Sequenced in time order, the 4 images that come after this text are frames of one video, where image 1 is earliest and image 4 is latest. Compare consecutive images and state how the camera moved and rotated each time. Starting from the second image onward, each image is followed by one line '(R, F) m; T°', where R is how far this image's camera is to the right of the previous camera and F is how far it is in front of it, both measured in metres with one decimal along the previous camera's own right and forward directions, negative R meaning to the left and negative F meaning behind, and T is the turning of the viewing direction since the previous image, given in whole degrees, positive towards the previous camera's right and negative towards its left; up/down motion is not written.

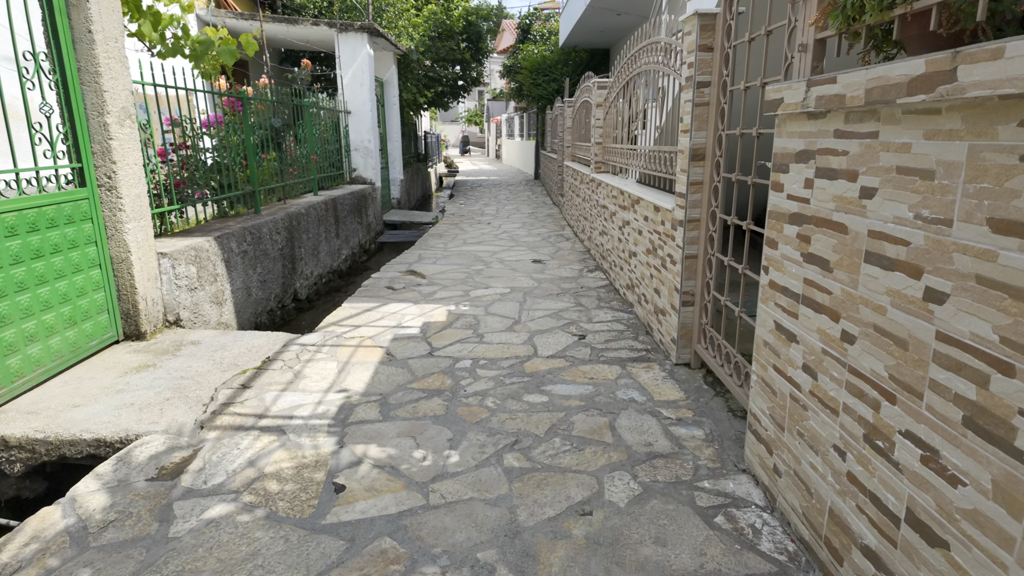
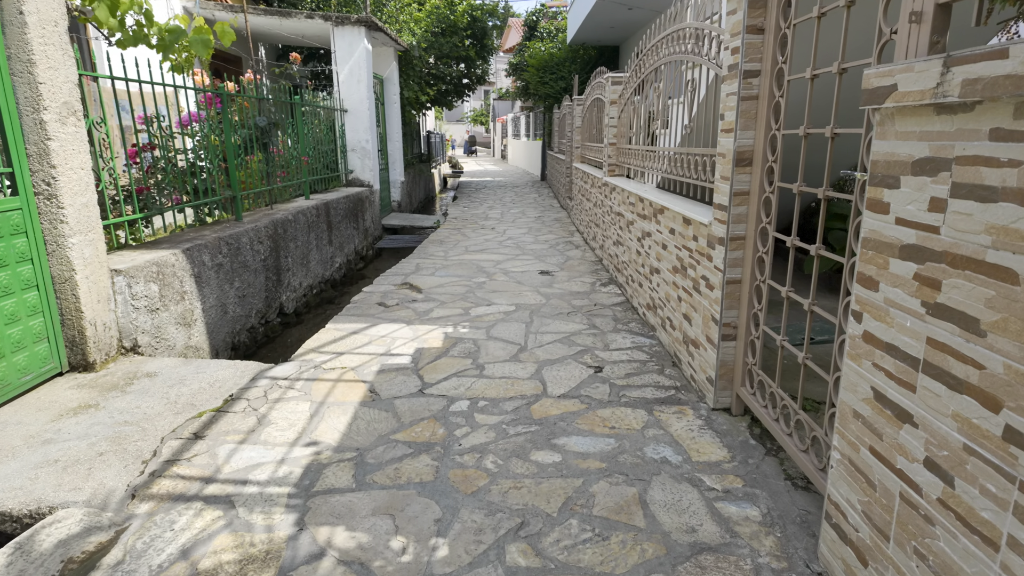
(0.0, +0.6) m; -1°
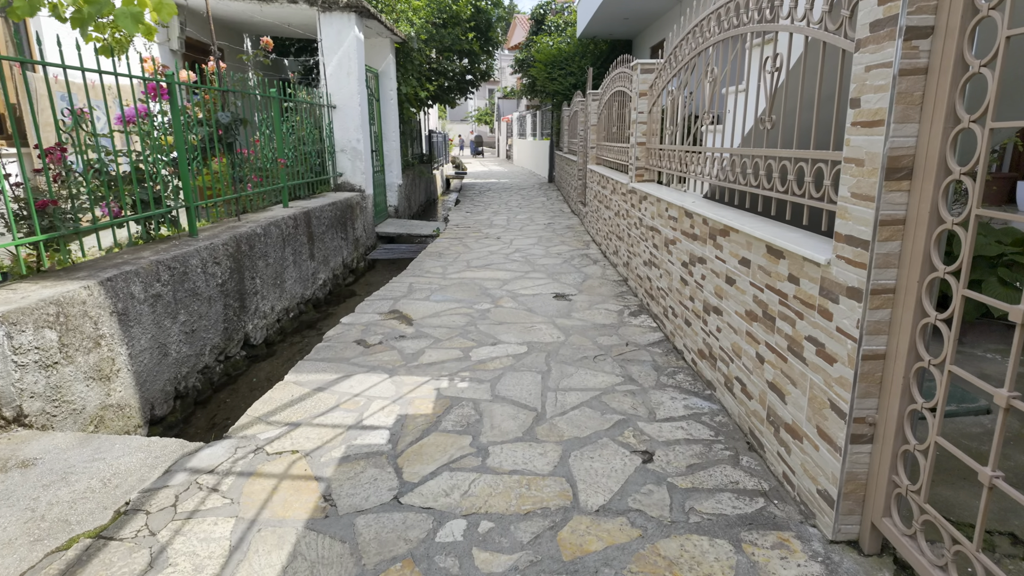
(0.0, +1.0) m; 0°
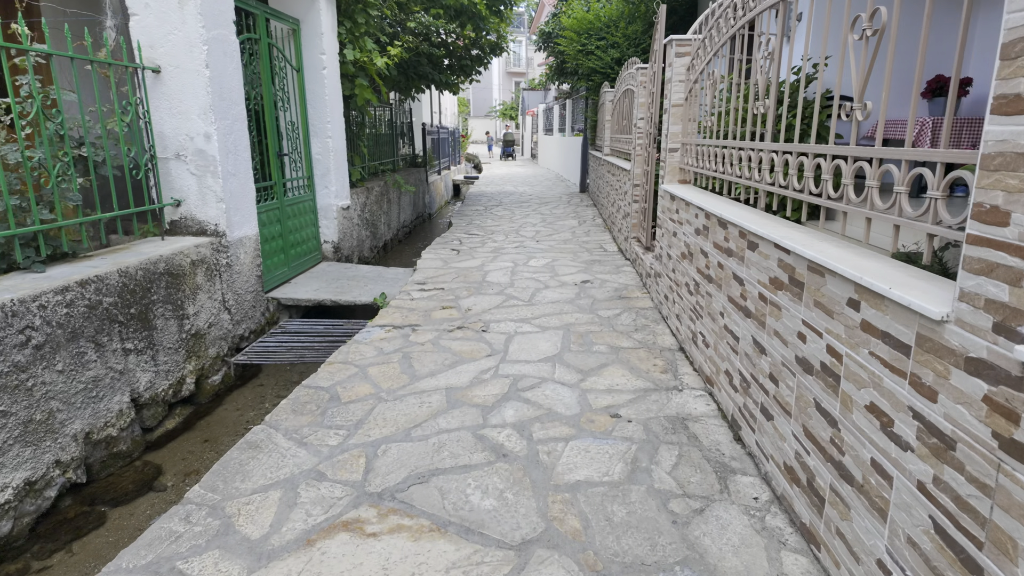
(+0.2, +4.3) m; -3°
